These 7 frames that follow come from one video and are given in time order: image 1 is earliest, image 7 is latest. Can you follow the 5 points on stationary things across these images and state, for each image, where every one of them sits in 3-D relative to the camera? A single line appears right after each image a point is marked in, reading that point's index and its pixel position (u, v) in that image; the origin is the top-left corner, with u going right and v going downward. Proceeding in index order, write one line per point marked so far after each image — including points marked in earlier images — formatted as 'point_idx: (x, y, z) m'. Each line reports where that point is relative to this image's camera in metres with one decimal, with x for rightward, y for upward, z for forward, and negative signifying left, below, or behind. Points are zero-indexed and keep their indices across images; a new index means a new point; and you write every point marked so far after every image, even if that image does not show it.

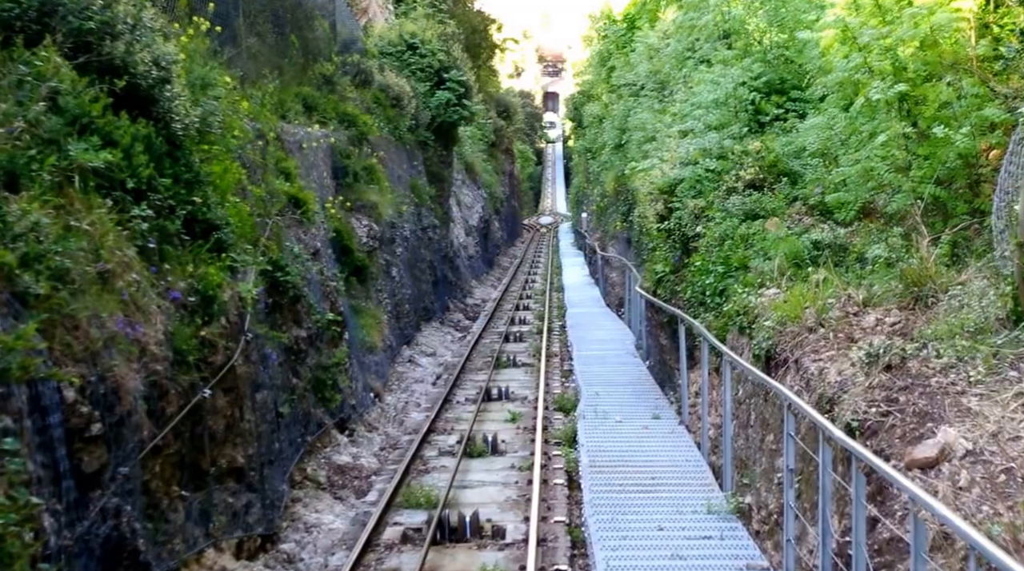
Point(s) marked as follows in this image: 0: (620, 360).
0: (+1.7, -1.2, +18.2) m
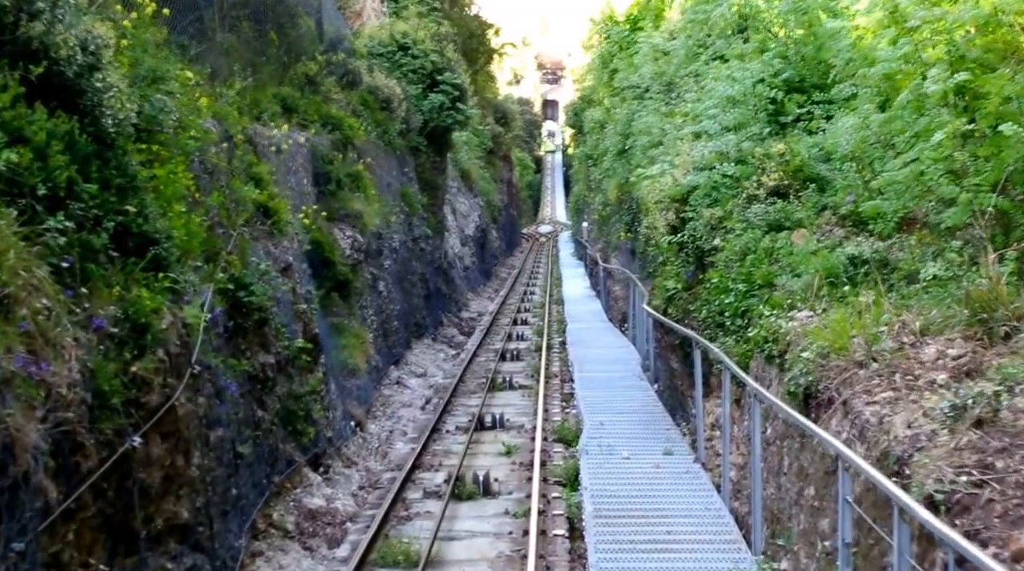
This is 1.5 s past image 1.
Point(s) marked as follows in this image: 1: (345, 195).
0: (+1.7, -1.4, +16.7) m
1: (-2.8, +1.5, +19.0) m
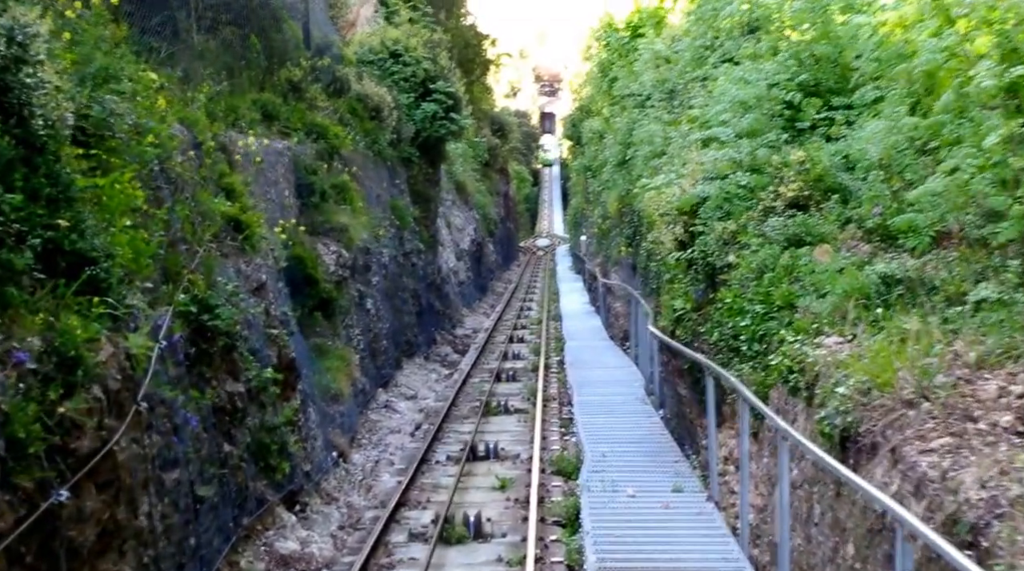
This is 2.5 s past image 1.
0: (+1.6, -1.7, +15.6) m
1: (-2.9, +1.2, +17.9) m
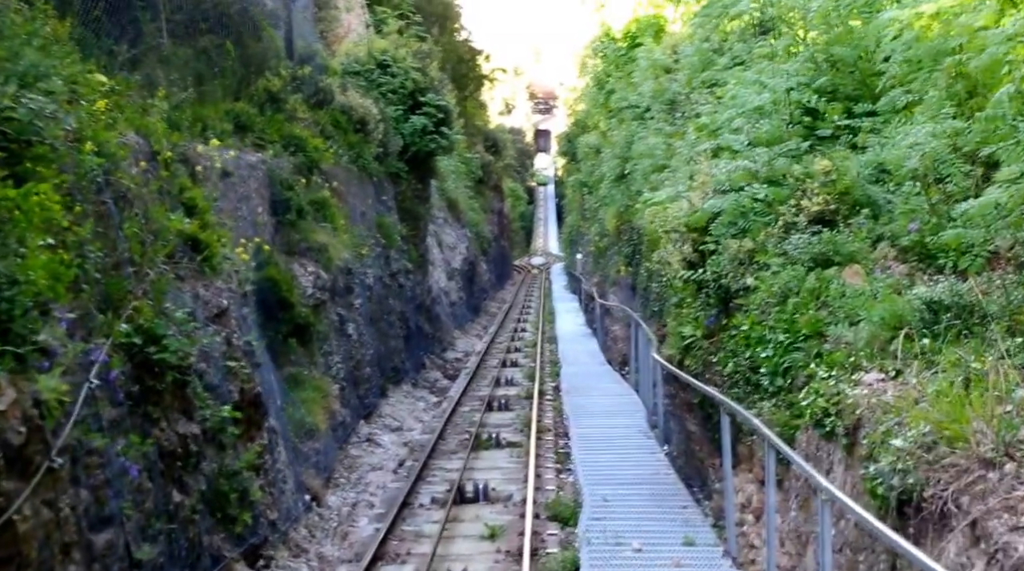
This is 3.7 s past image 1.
0: (+1.5, -2.0, +14.3) m
1: (-3.0, +0.9, +16.6) m
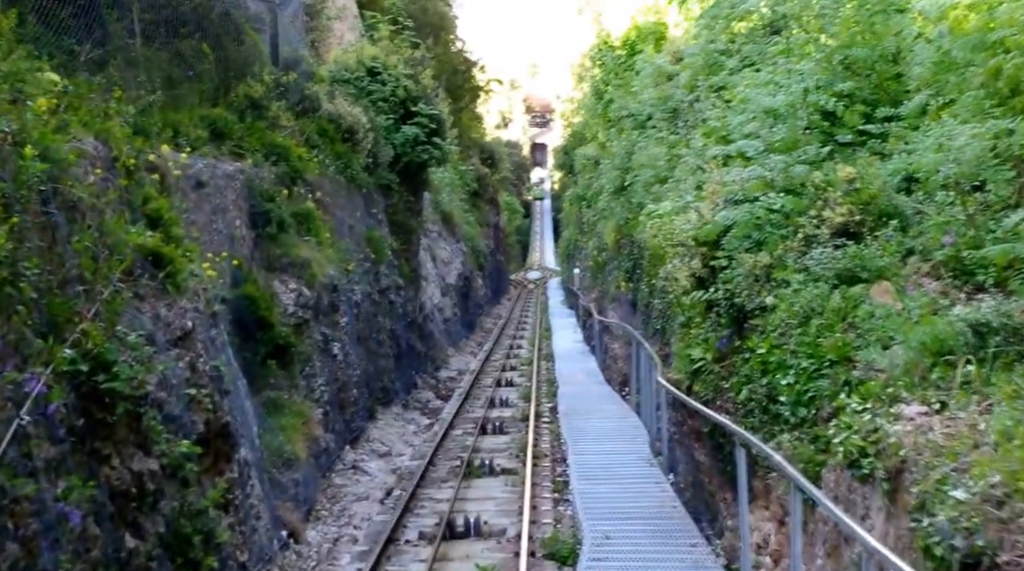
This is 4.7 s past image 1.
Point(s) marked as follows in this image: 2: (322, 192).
0: (+1.4, -2.2, +13.3) m
1: (-3.1, +0.6, +15.7) m
2: (-3.1, +1.5, +18.6) m
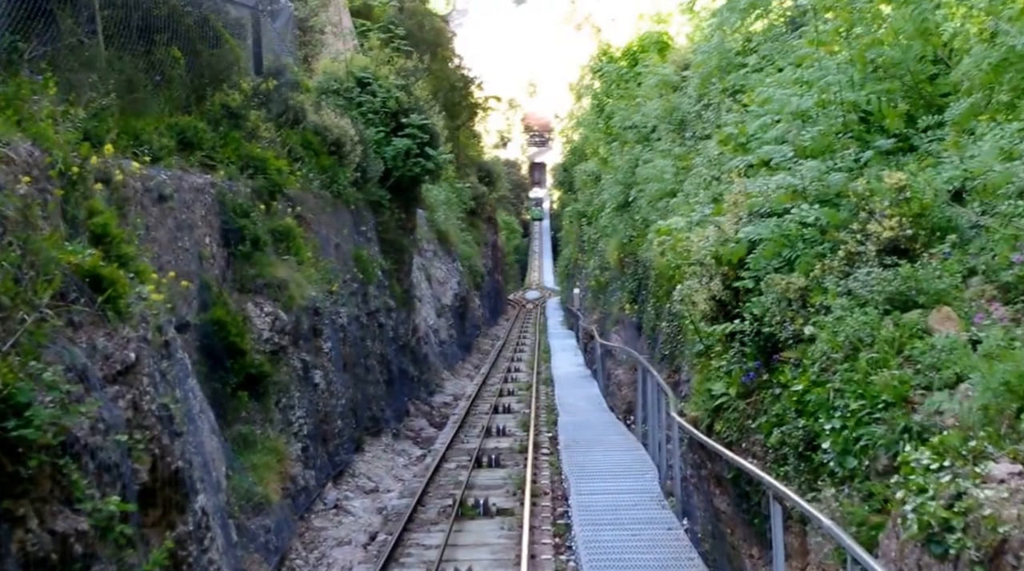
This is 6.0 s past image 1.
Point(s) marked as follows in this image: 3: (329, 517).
0: (+1.4, -2.4, +12.0) m
1: (-3.1, +0.3, +14.4) m
2: (-3.1, +1.2, +17.3) m
3: (-2.3, -2.9, +14.1) m
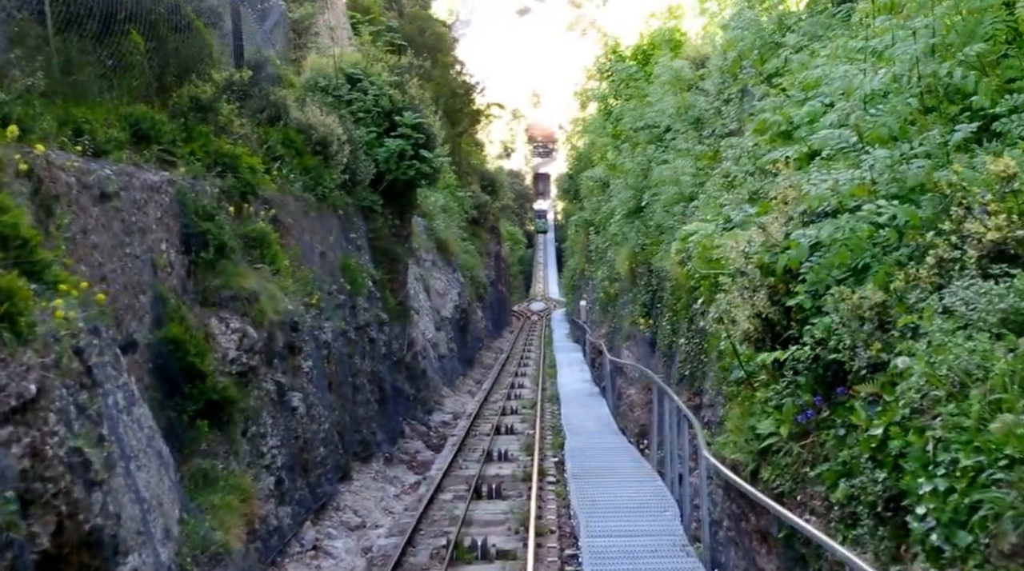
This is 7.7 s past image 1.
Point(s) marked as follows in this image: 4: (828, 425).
0: (+1.4, -2.6, +10.2) m
1: (-3.1, +0.2, +12.7) m
2: (-3.1, +1.0, +15.6) m
3: (-2.2, -3.0, +12.4) m
4: (+2.0, -0.9, +7.2) m
